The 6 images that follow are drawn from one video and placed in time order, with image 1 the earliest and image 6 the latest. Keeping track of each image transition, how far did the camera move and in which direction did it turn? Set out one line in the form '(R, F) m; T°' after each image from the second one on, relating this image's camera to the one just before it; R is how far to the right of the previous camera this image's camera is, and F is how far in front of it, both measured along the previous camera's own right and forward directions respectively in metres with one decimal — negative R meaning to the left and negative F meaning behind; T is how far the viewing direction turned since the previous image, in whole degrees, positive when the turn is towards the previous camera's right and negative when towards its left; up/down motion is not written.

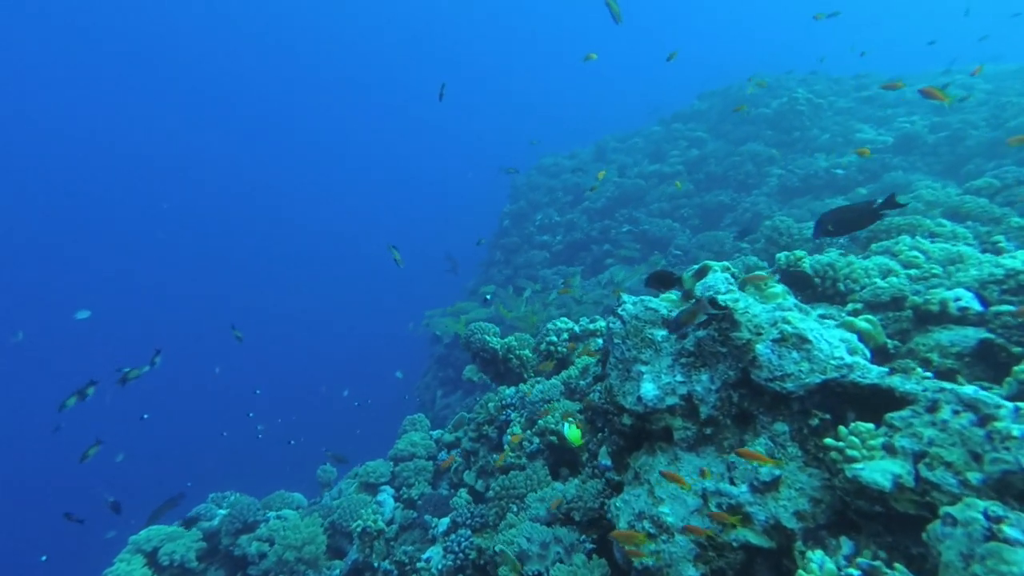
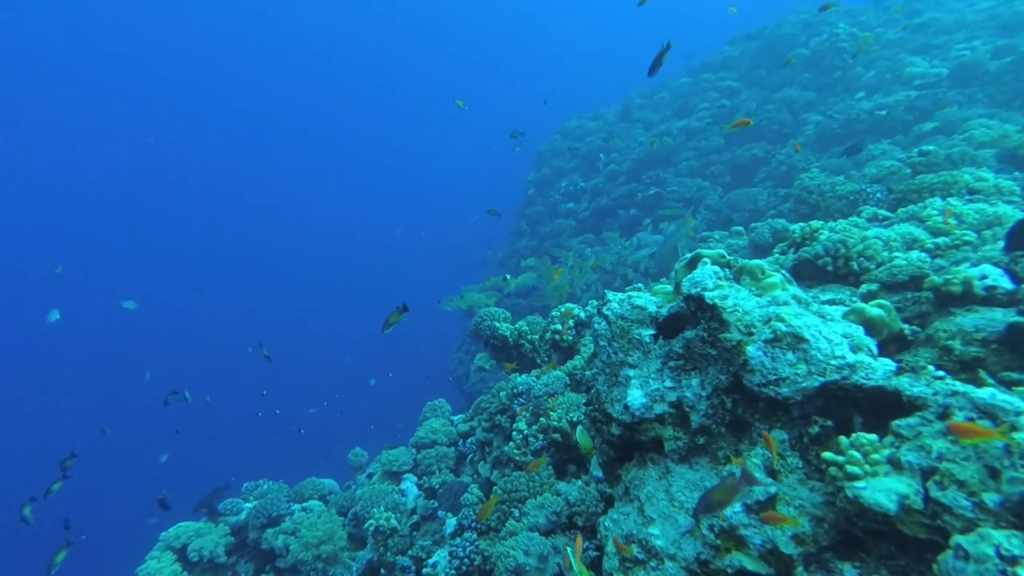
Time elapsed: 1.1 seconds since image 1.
(+0.3, +0.2) m; -3°
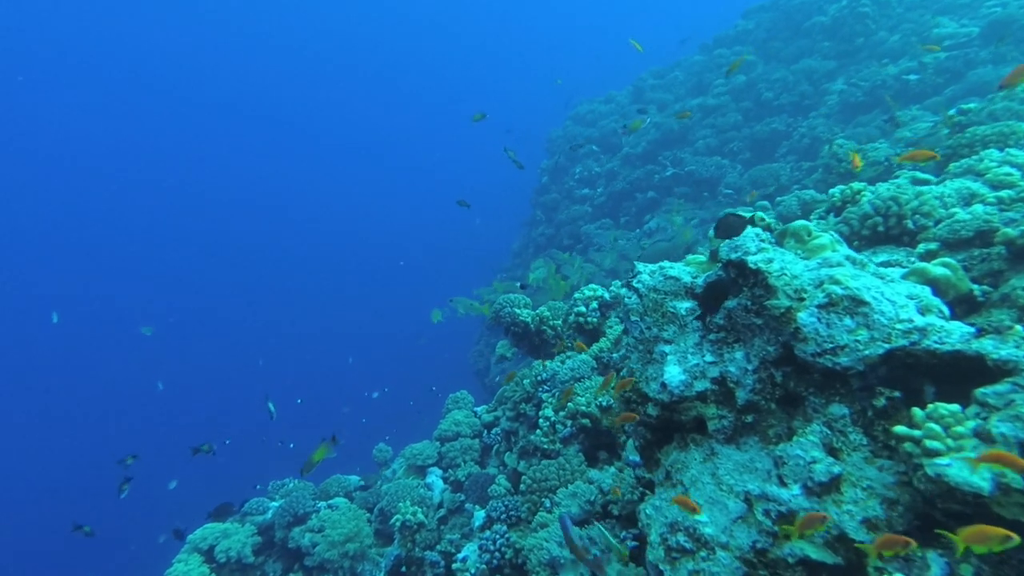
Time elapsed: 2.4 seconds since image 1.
(0.0, +0.2) m; -2°
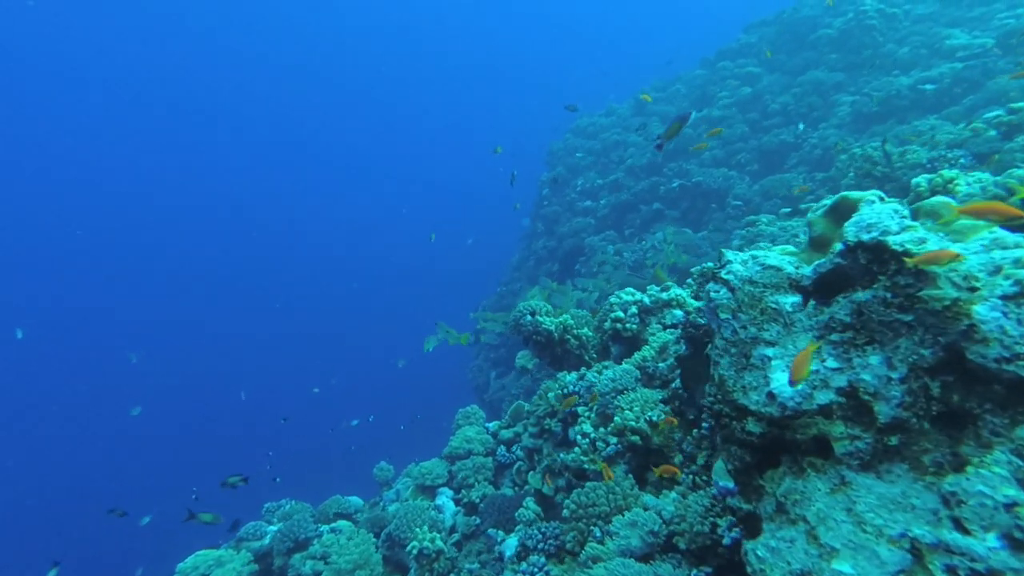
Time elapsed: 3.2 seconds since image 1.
(-0.3, +0.4) m; +1°
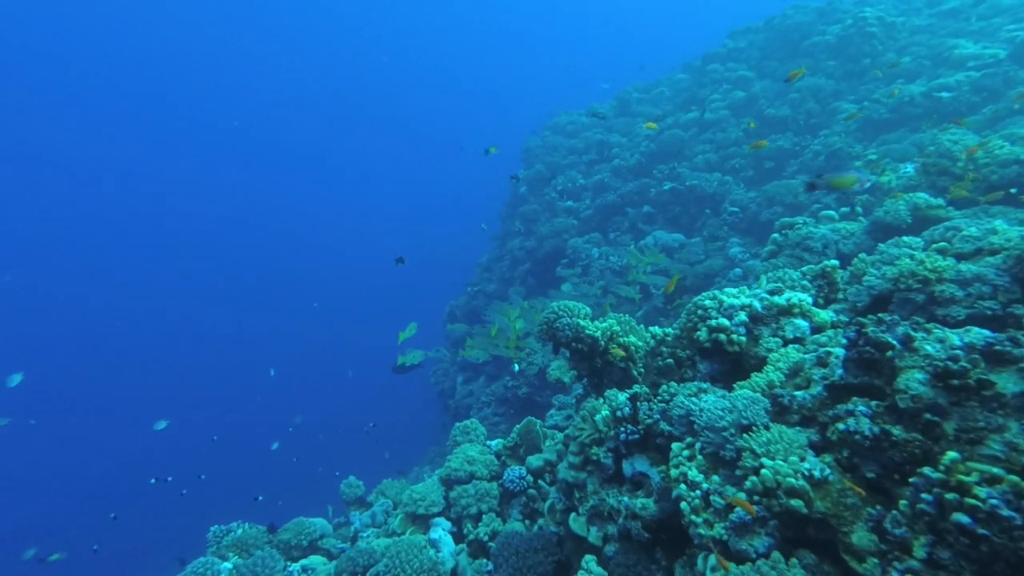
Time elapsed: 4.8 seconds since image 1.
(-0.7, +1.1) m; +4°
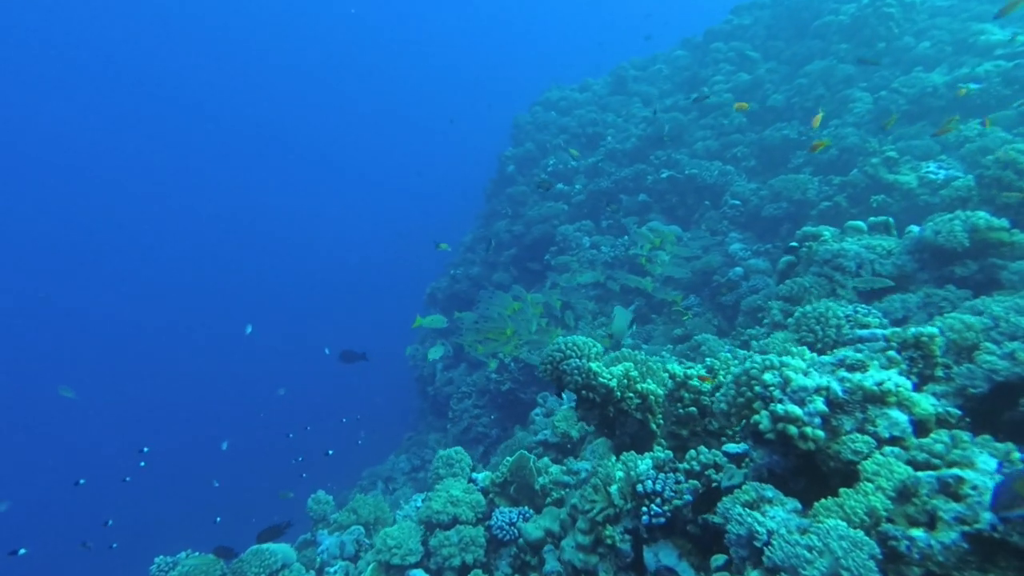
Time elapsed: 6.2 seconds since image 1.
(-0.1, +0.9) m; +2°
